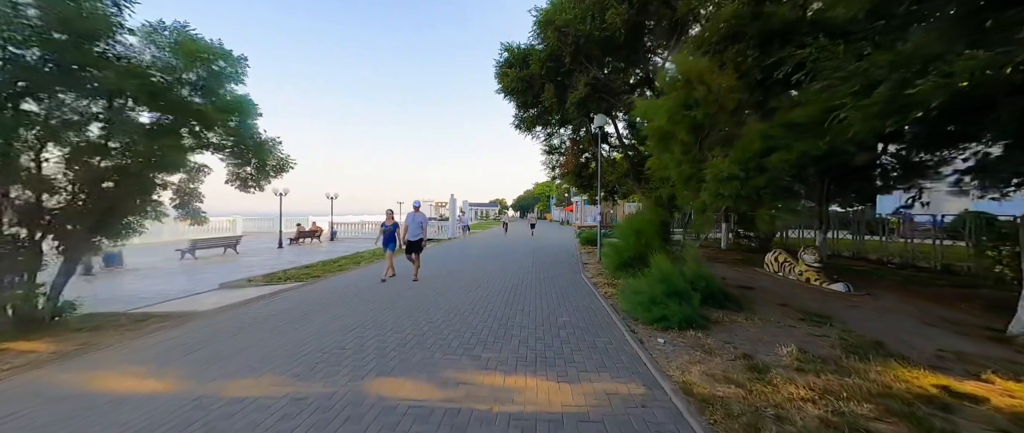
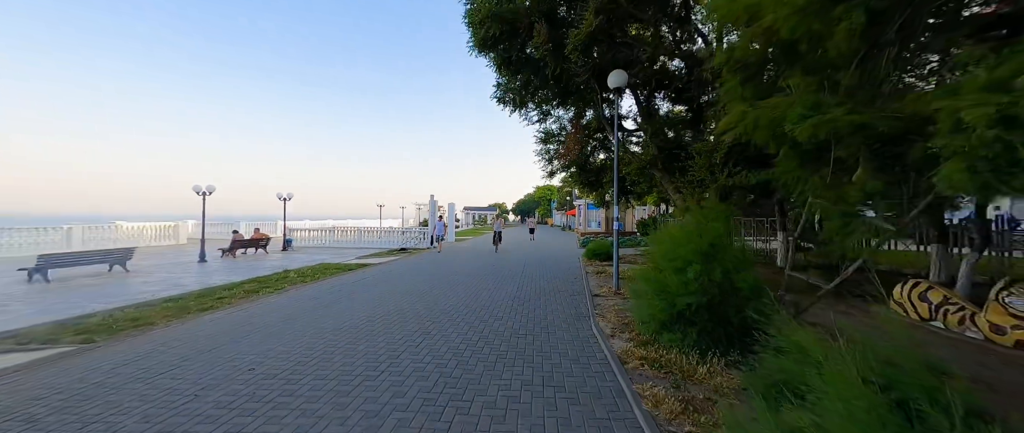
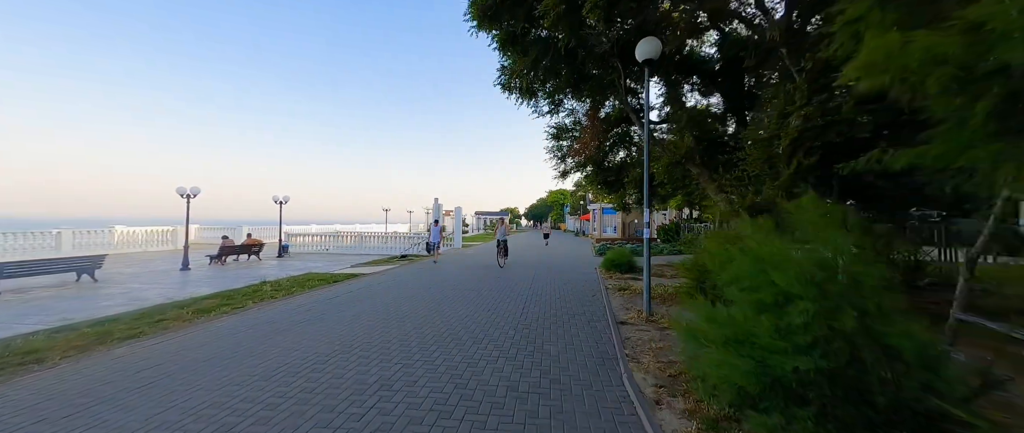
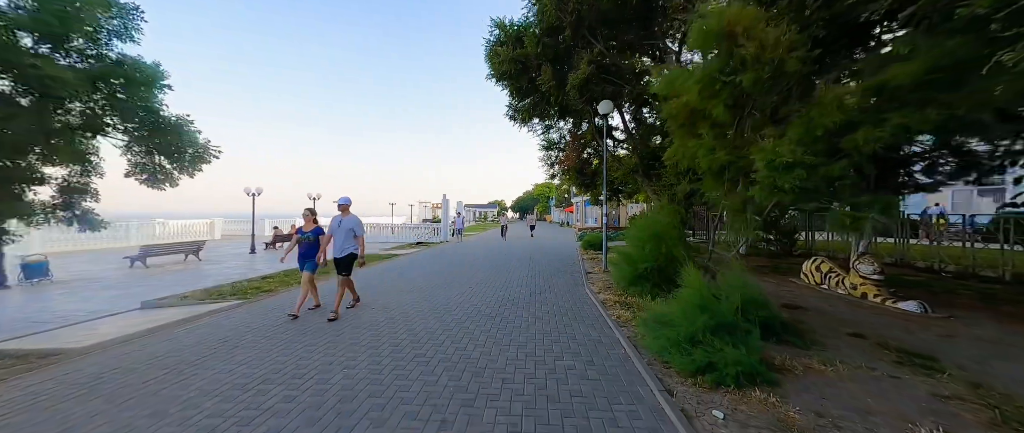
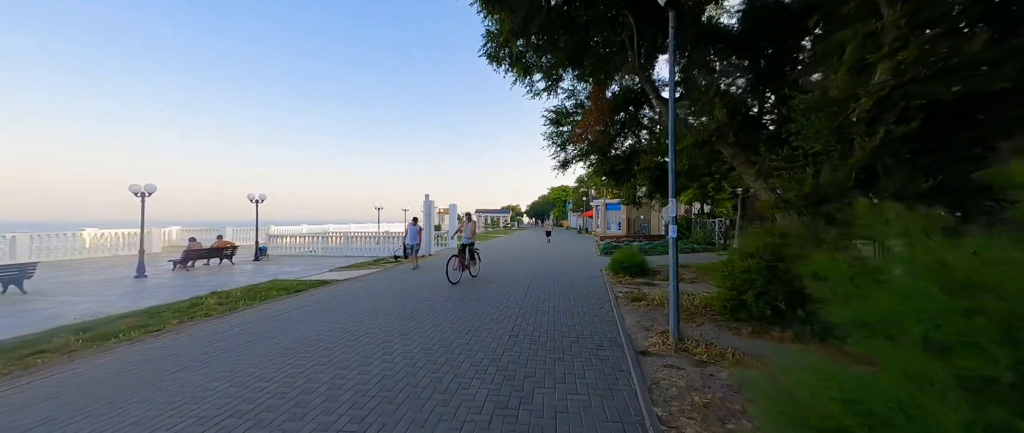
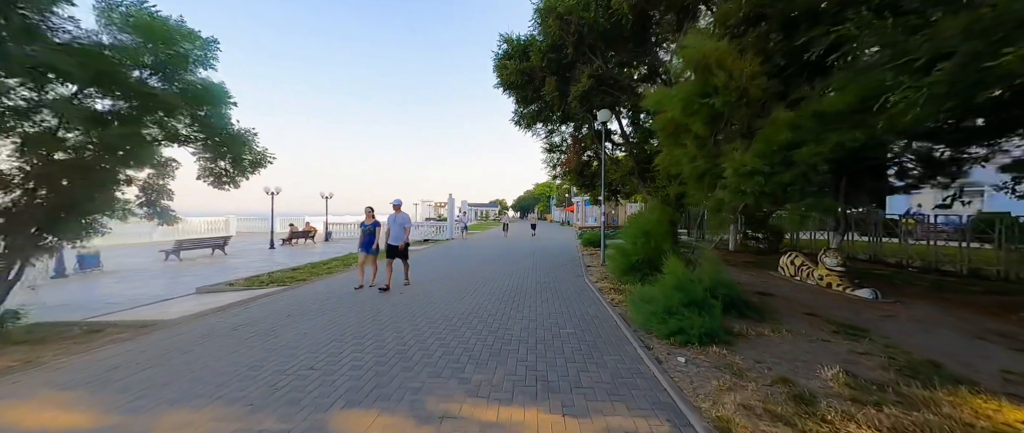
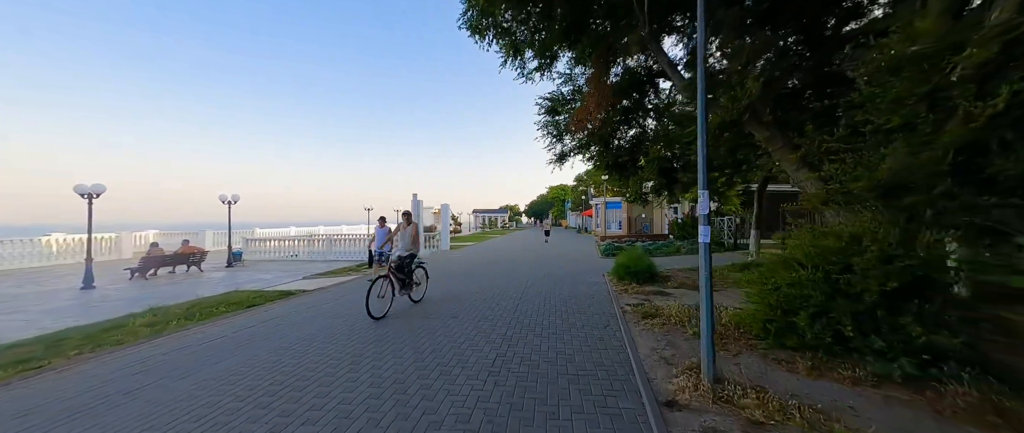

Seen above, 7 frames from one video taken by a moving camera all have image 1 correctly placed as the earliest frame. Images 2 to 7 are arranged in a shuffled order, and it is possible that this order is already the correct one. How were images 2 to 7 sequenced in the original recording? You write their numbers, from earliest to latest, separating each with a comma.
6, 4, 2, 3, 5, 7
